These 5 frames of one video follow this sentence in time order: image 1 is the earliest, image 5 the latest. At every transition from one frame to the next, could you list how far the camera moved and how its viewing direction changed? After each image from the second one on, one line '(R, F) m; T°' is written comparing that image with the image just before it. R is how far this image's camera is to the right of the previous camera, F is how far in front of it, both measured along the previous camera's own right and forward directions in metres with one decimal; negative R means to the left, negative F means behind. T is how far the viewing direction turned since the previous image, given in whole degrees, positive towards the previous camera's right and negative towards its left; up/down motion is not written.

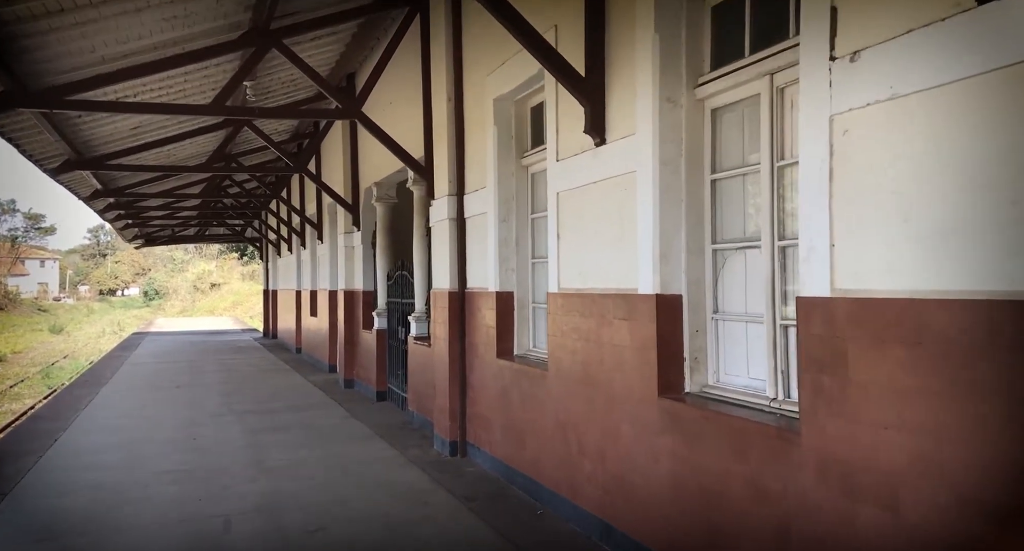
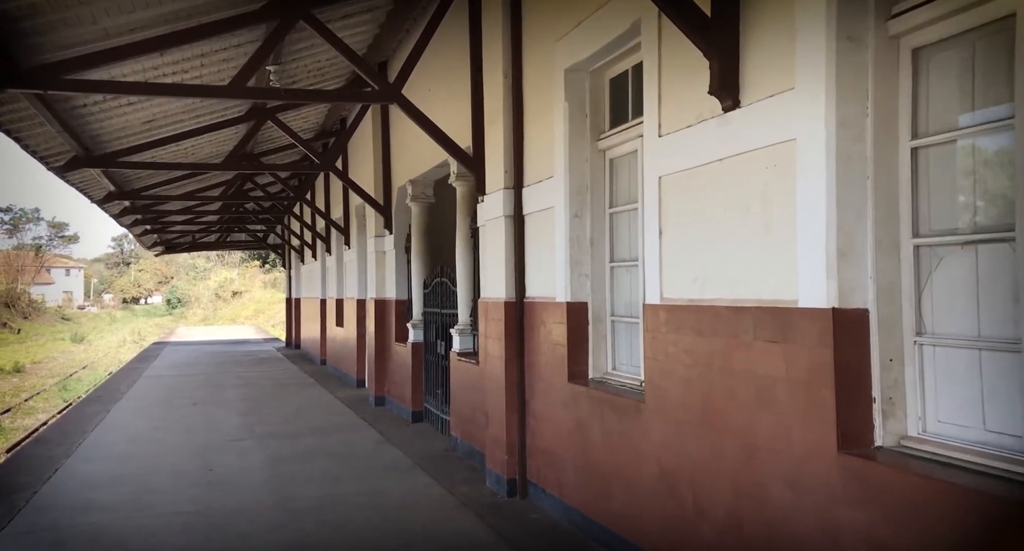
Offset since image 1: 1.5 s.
(-0.3, +1.0) m; -1°
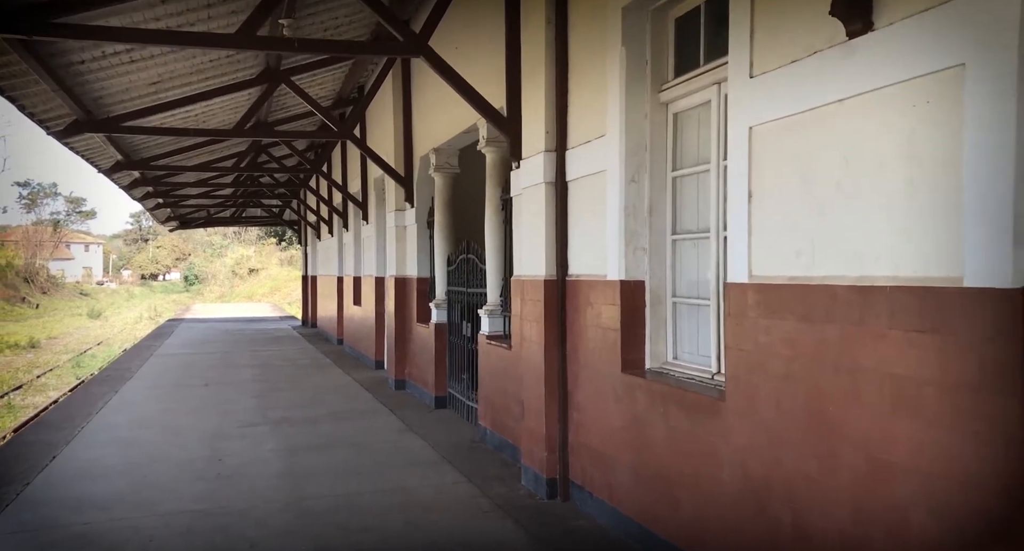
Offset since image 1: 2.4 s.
(-0.1, +0.6) m; -1°
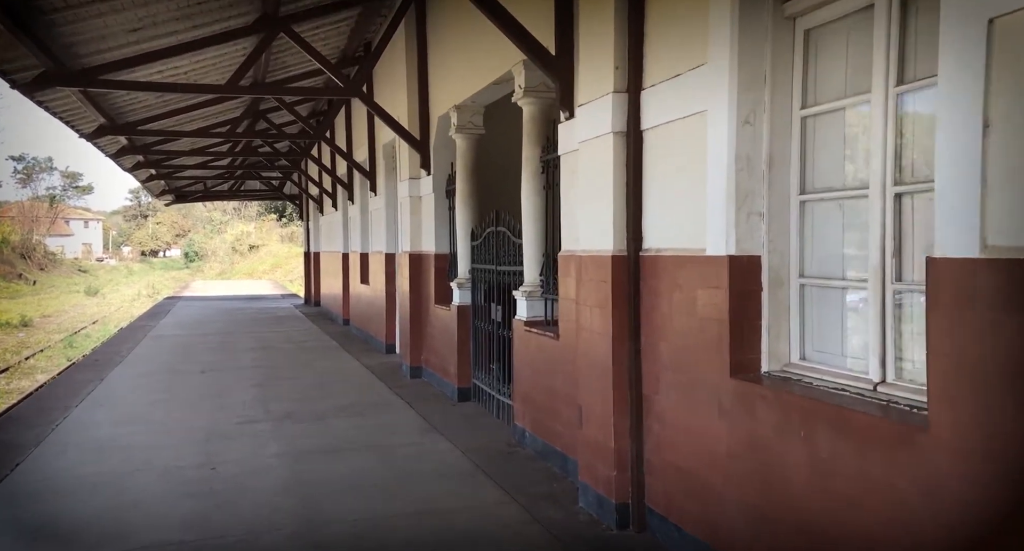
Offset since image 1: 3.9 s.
(-0.3, +1.0) m; 0°
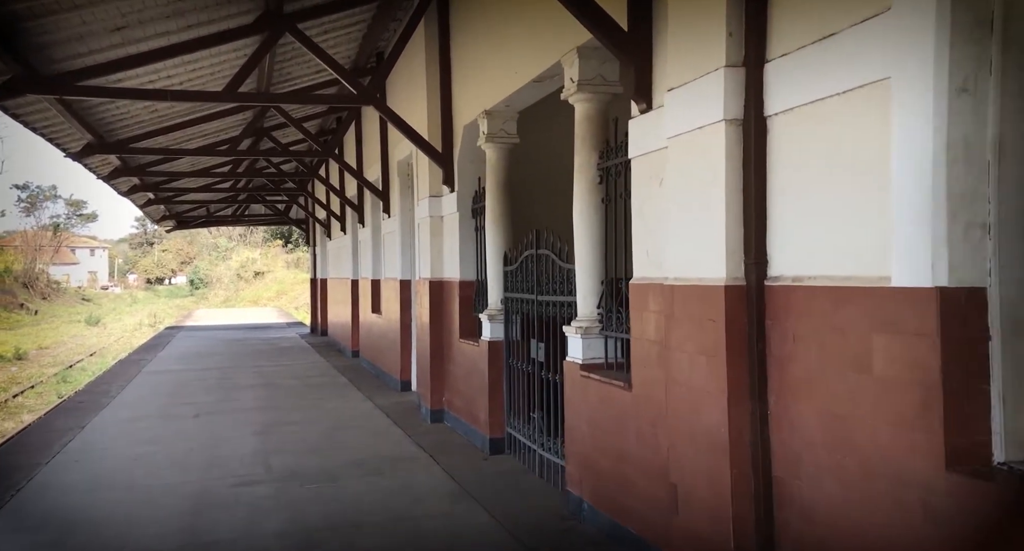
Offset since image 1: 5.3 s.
(-0.3, +1.0) m; 0°
